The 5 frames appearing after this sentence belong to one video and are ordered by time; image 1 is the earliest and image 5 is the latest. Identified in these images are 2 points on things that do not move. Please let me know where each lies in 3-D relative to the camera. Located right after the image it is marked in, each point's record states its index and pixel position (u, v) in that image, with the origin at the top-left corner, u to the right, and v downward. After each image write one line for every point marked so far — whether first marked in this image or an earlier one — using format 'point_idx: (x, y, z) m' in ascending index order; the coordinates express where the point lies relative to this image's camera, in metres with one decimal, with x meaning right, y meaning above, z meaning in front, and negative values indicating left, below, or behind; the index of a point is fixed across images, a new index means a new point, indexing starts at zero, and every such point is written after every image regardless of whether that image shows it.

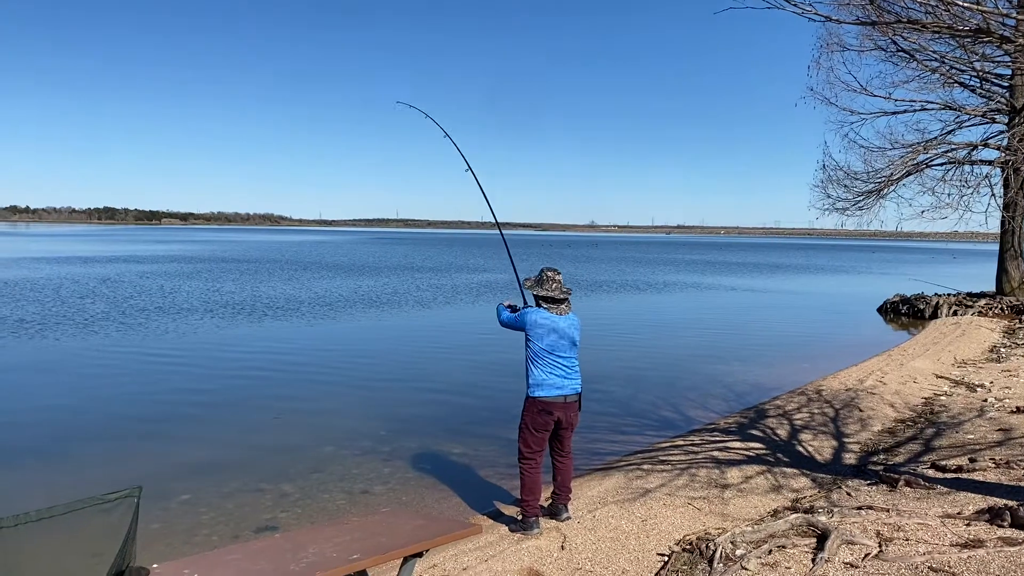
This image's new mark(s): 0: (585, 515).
0: (+0.5, -1.6, +5.3) m
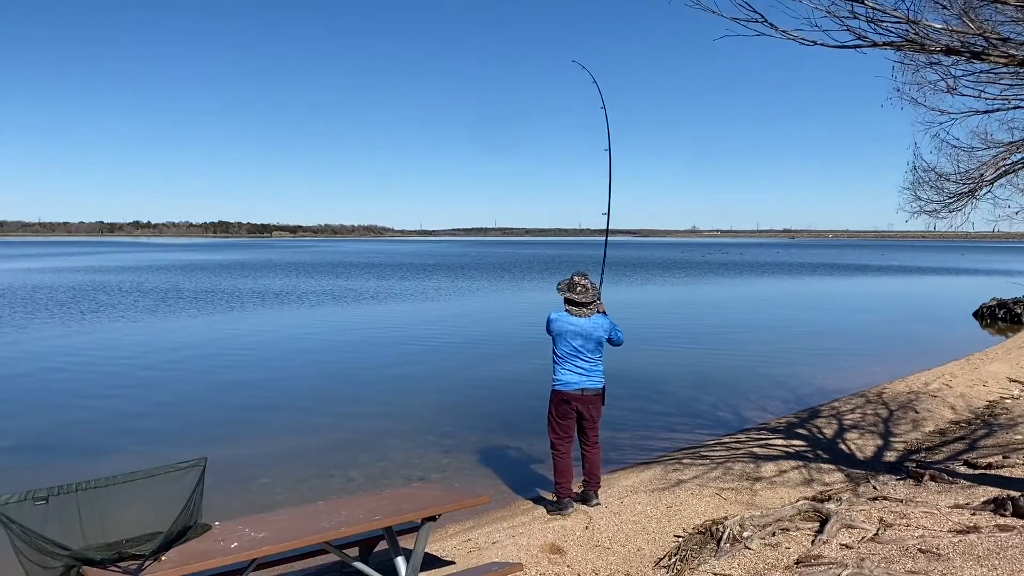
0: (+0.8, -1.7, +5.8) m
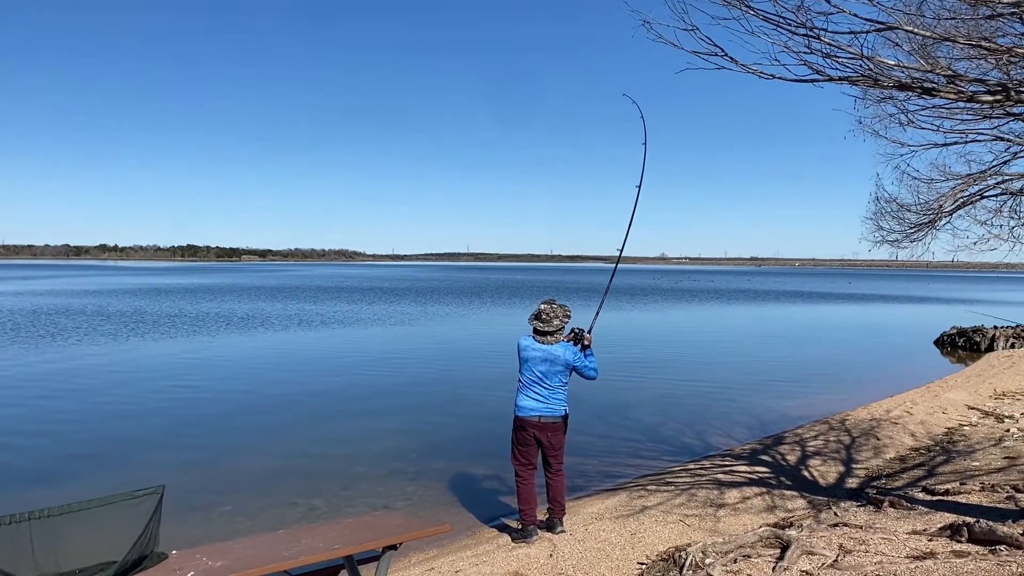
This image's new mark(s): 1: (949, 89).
0: (+0.5, -1.9, +5.8) m
1: (+2.7, +1.2, +4.6) m
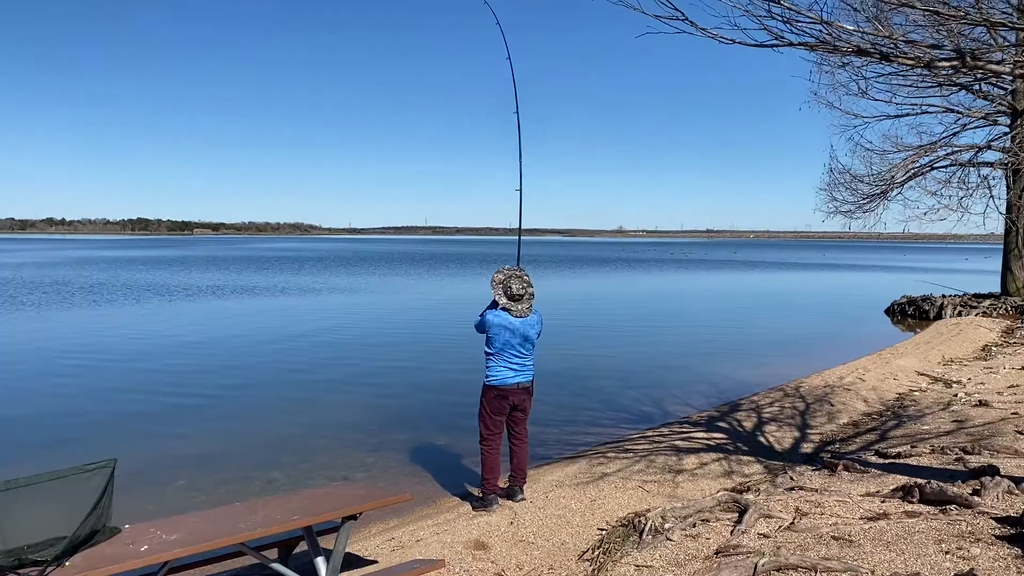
0: (+0.2, -1.6, +5.8) m
1: (+2.4, +1.4, +4.5) m
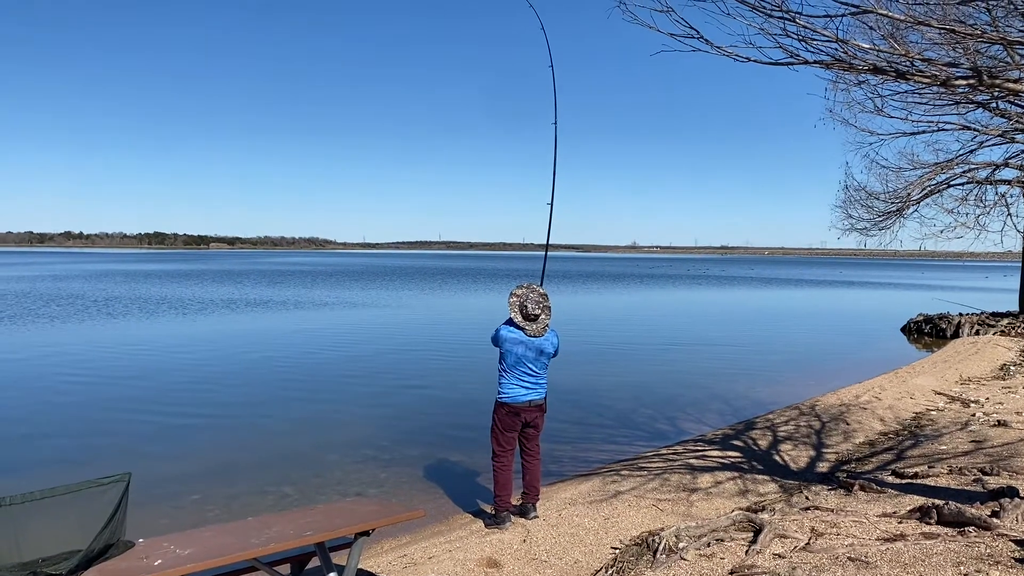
0: (+0.3, -1.8, +5.7) m
1: (+2.5, +1.3, +4.5) m
